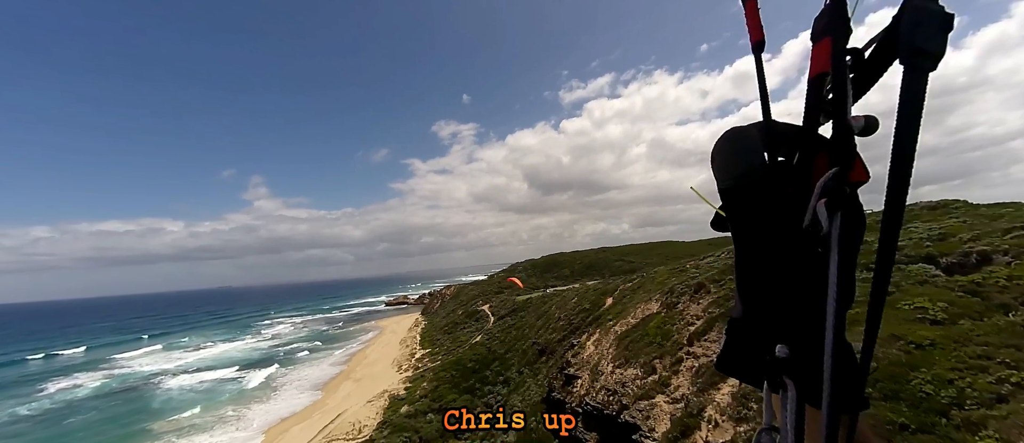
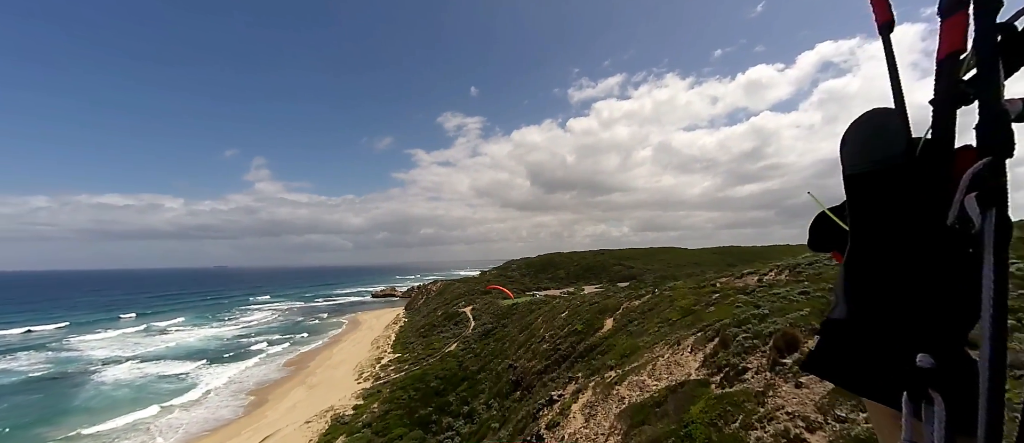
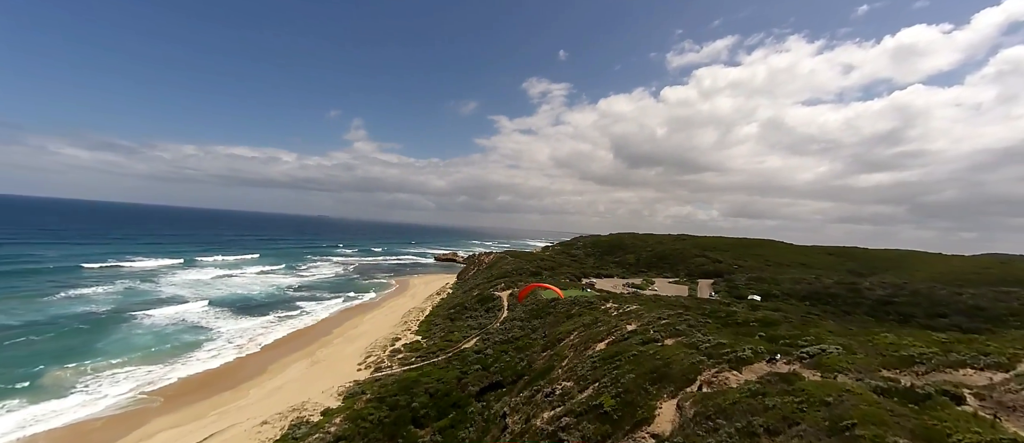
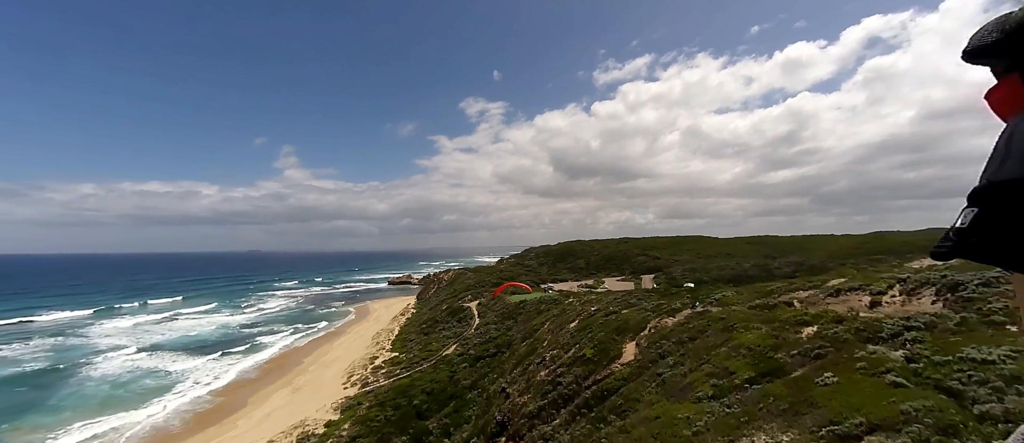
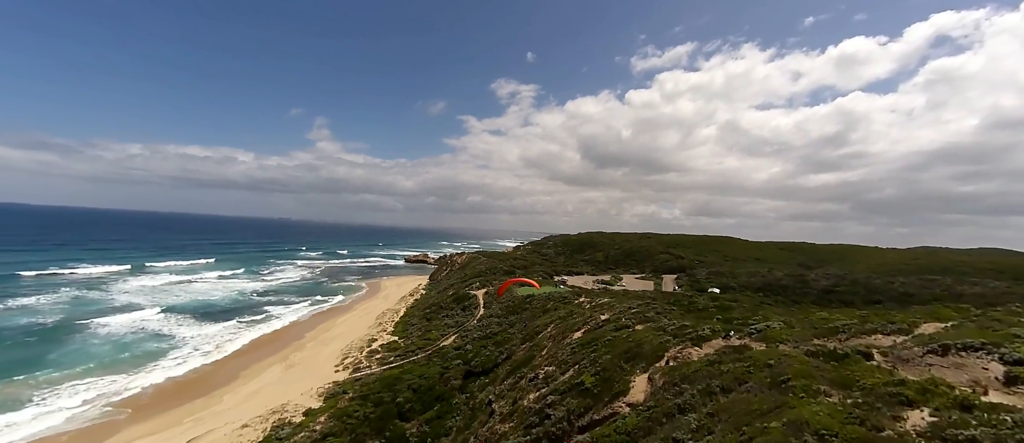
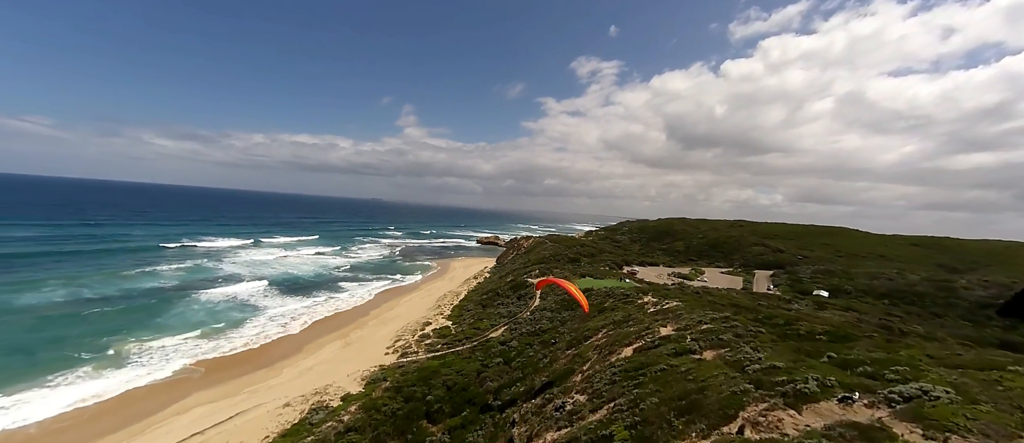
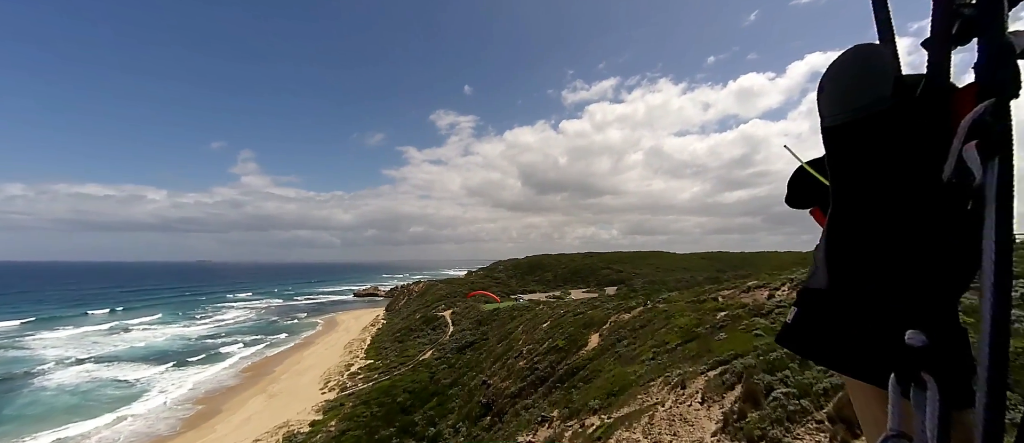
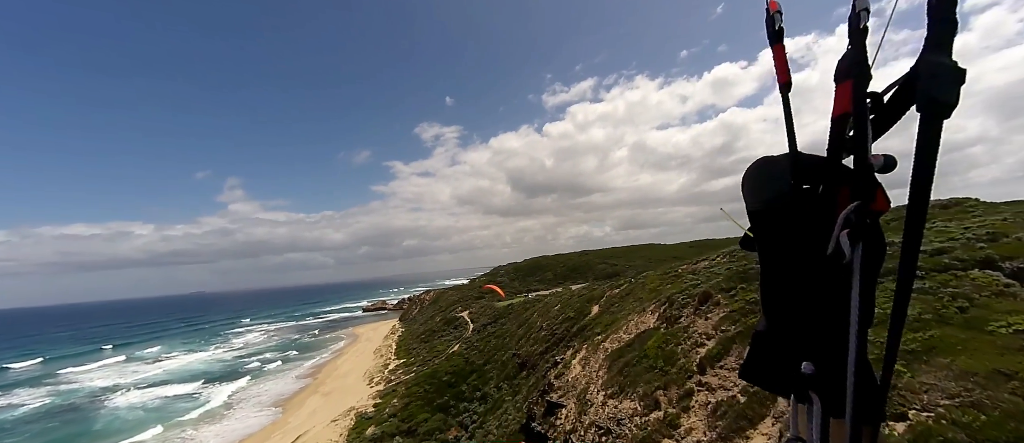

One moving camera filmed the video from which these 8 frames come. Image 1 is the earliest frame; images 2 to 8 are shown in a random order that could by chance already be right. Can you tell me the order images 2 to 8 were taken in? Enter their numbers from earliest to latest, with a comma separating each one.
8, 2, 7, 4, 5, 3, 6
